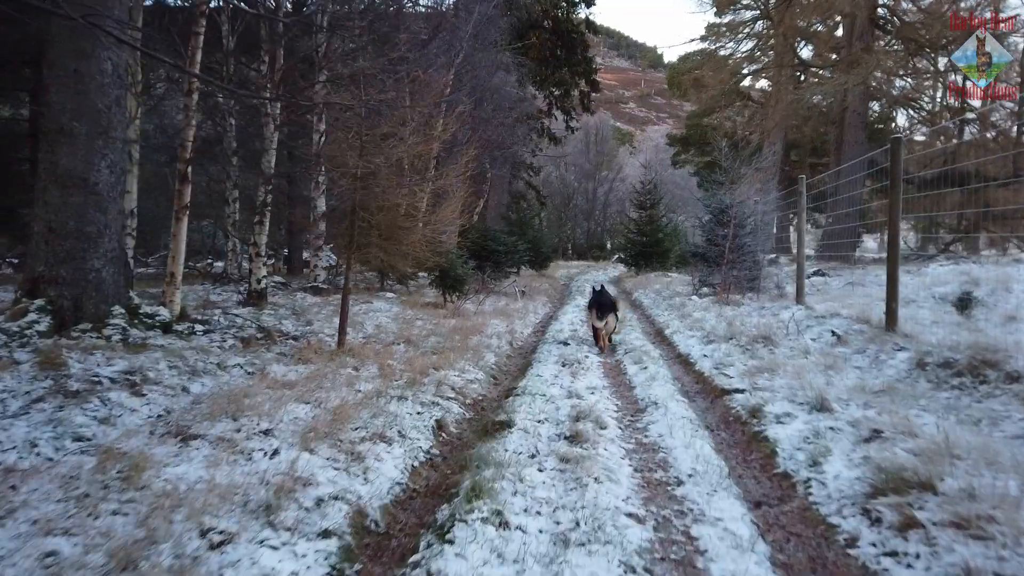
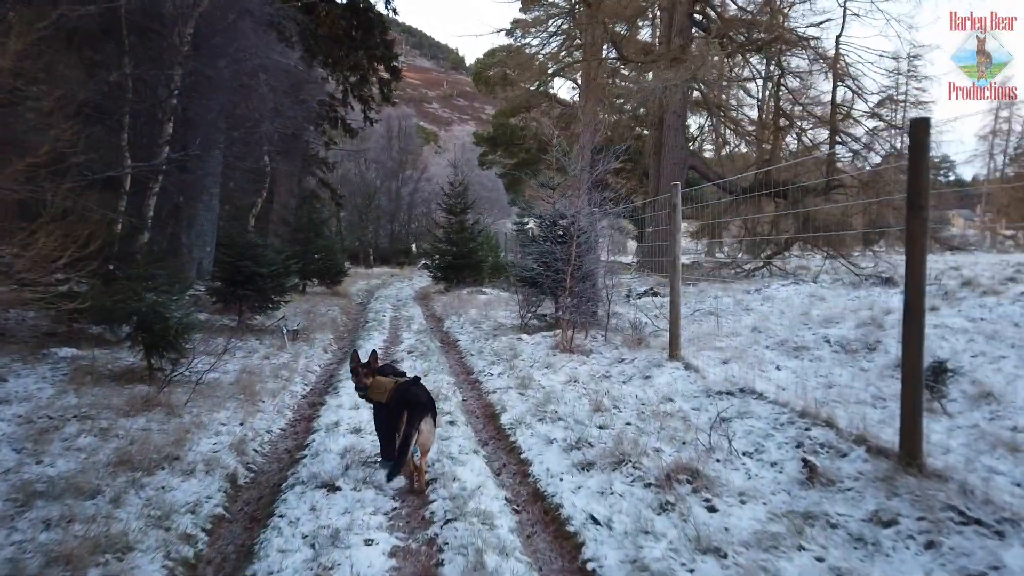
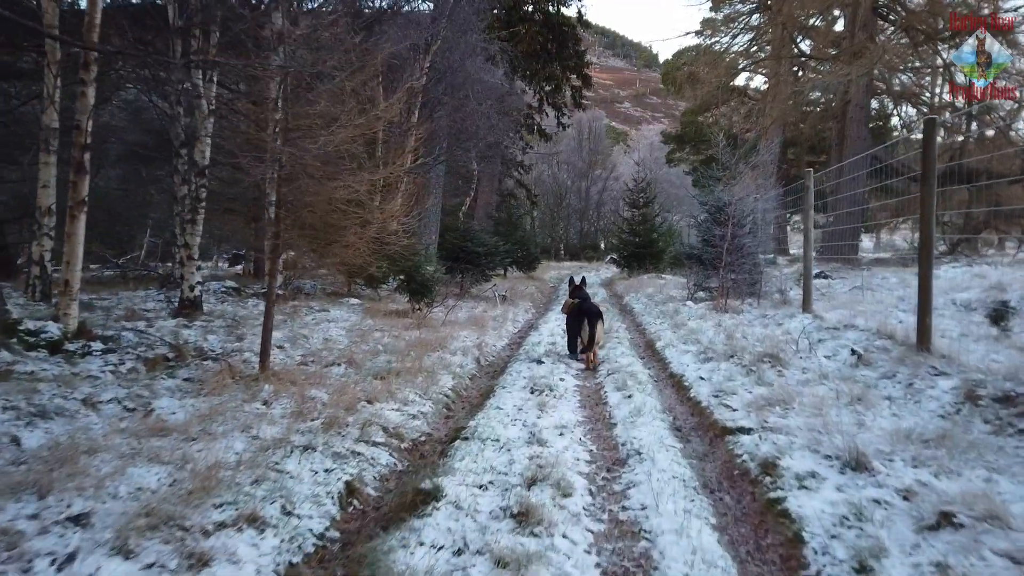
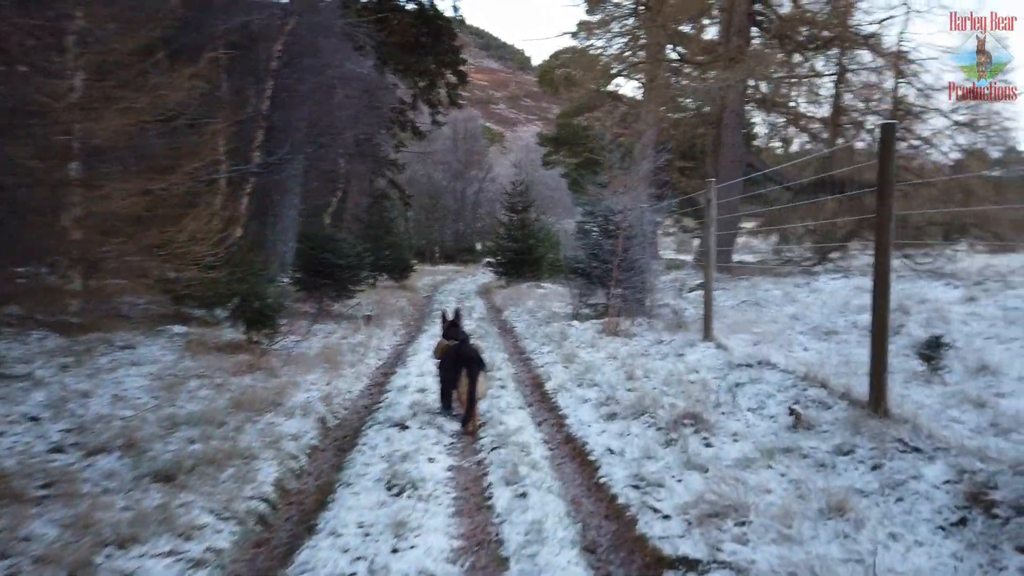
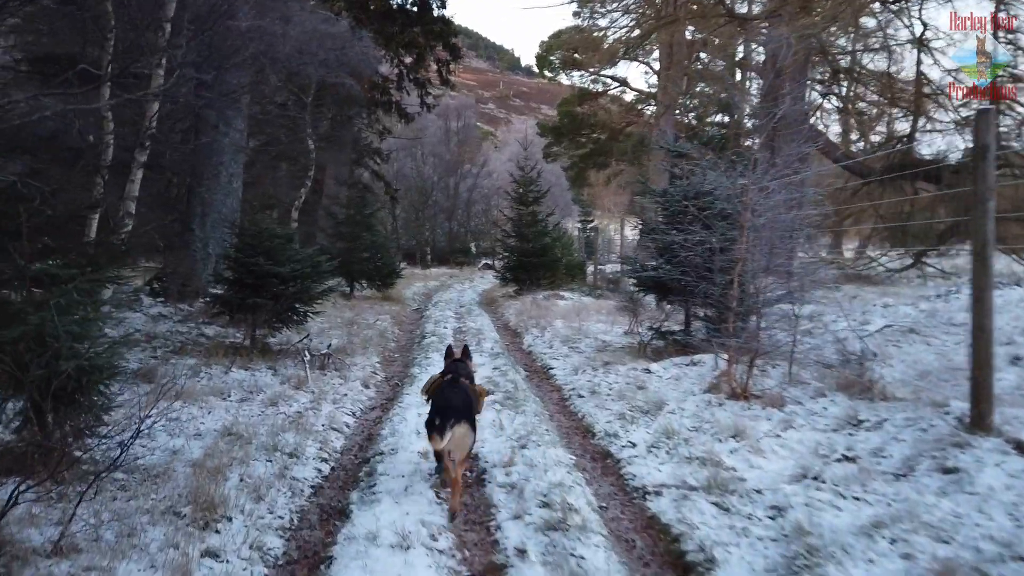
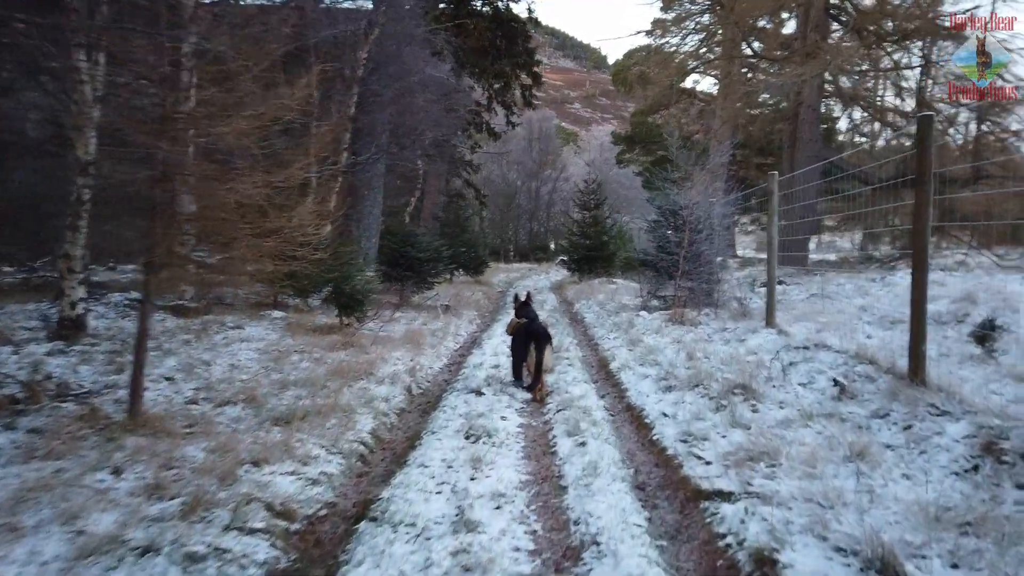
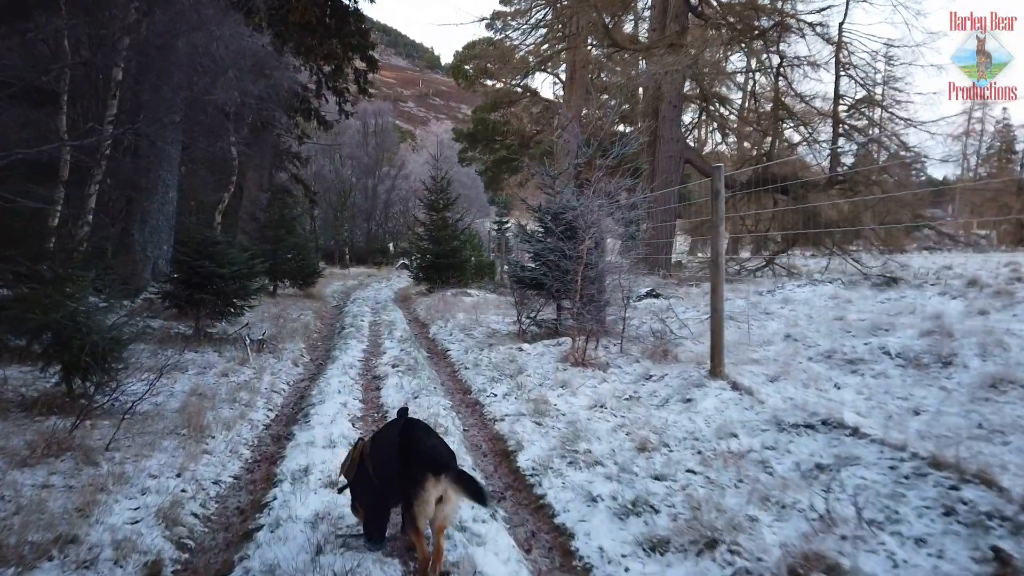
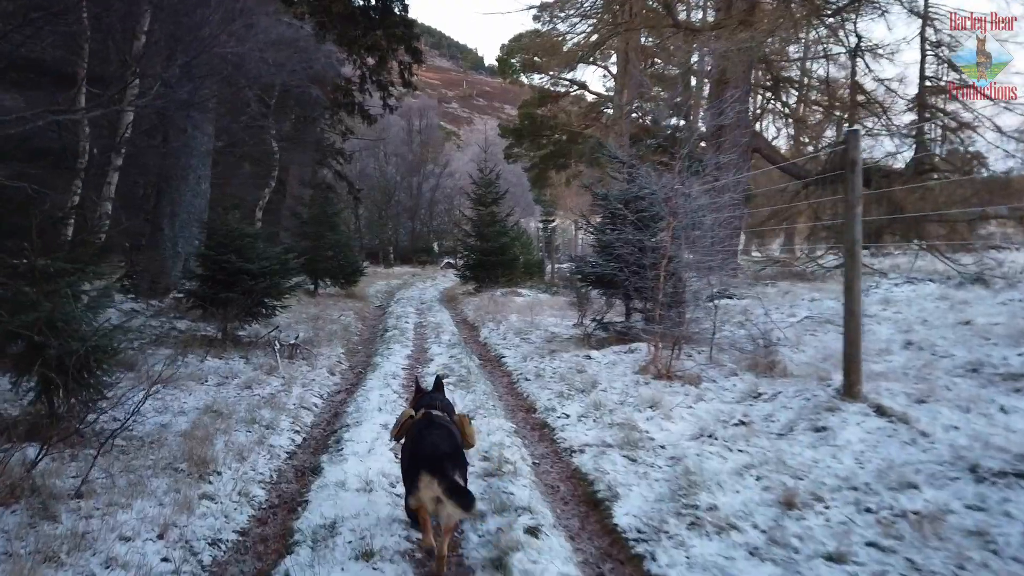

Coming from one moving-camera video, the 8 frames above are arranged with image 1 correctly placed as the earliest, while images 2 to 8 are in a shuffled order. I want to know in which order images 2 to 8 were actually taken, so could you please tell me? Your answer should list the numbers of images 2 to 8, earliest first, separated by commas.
3, 6, 4, 2, 7, 8, 5
